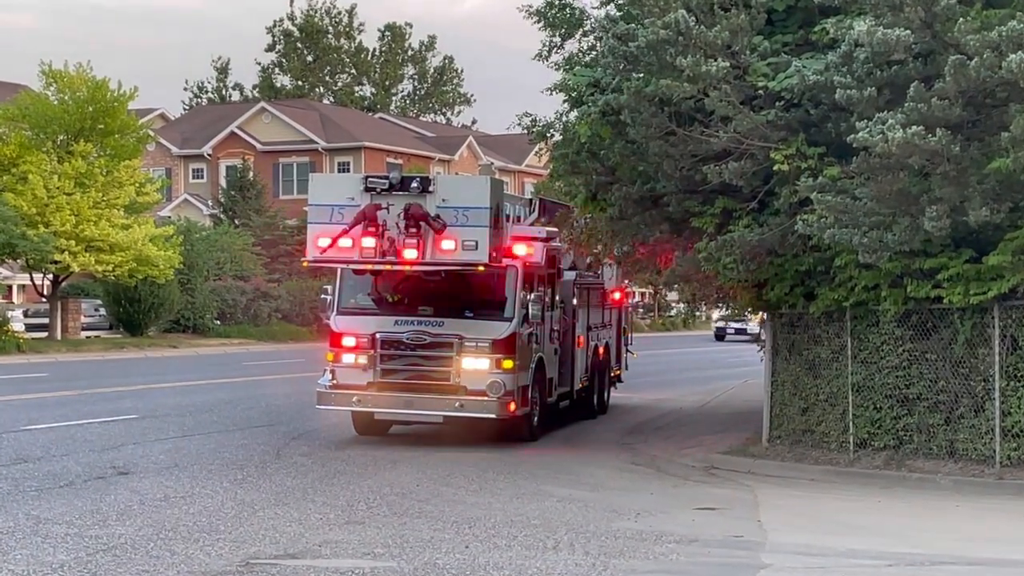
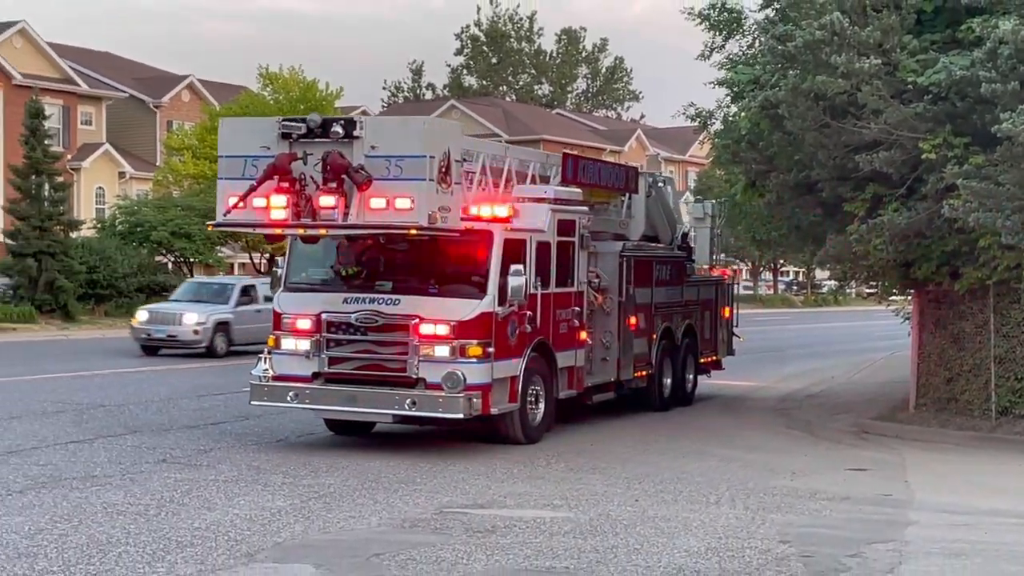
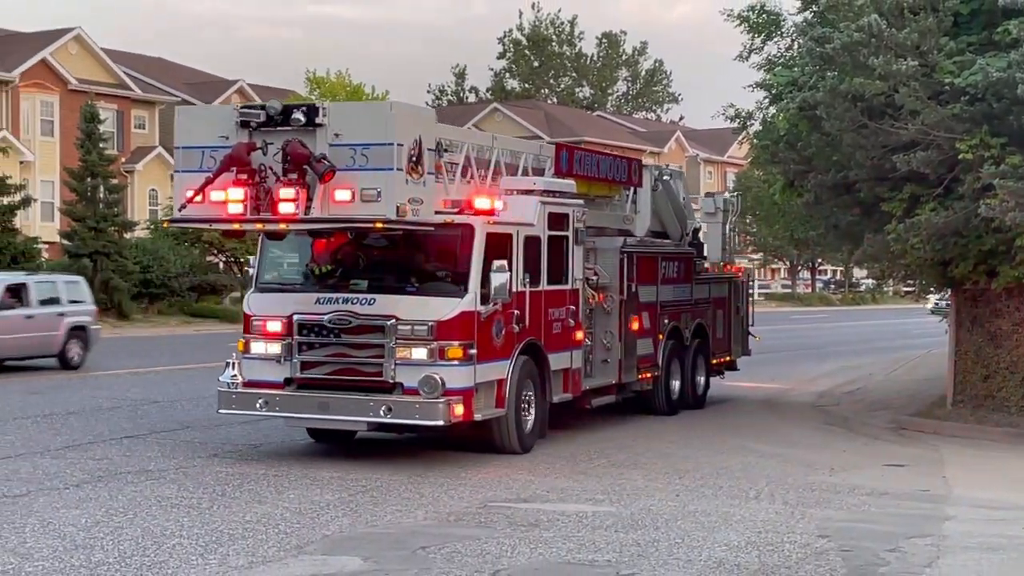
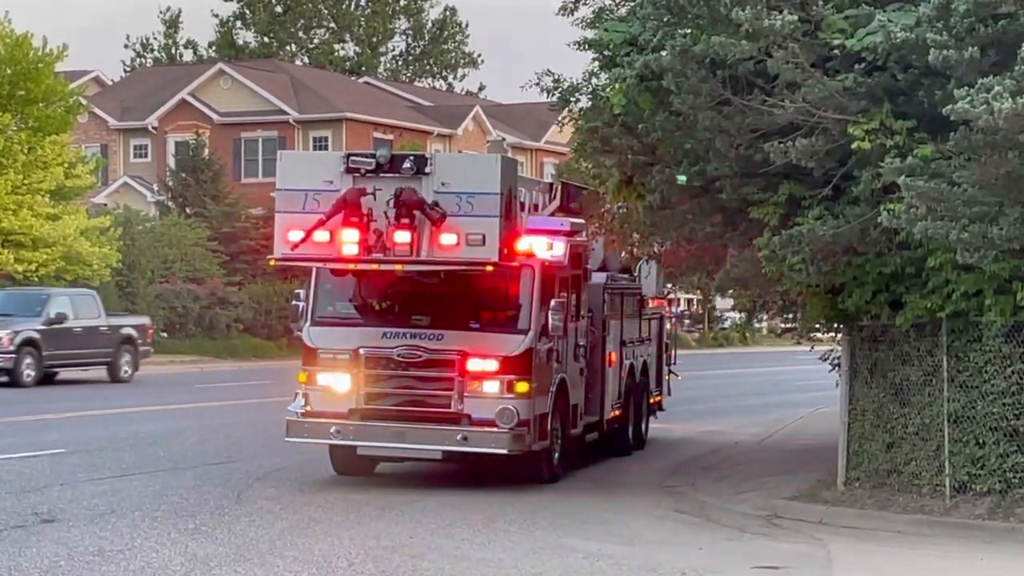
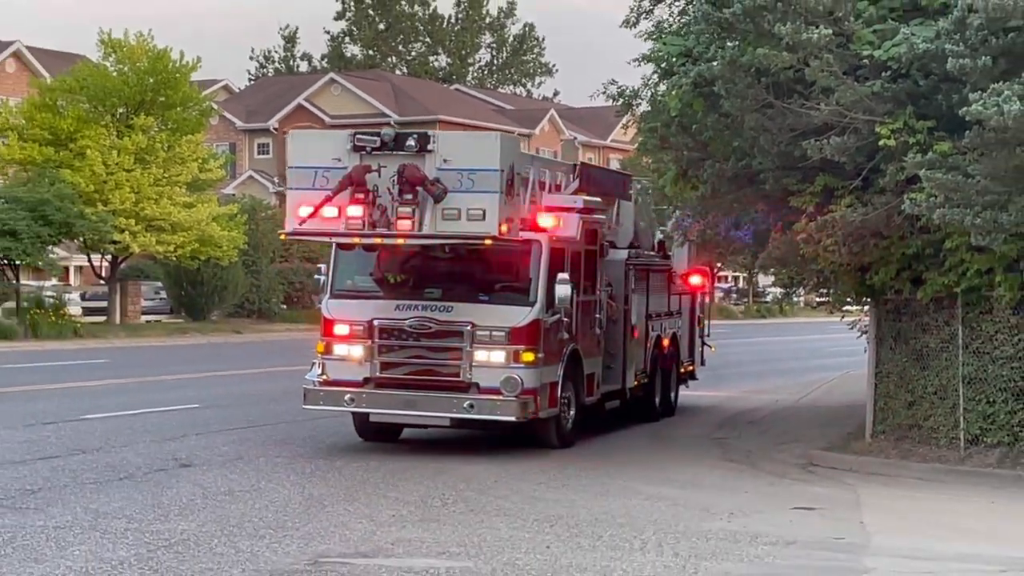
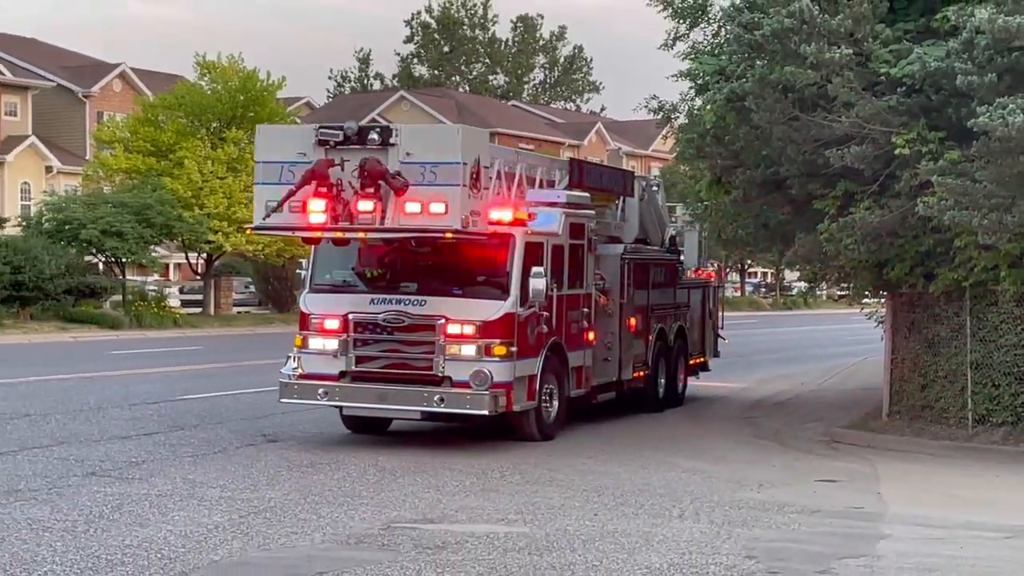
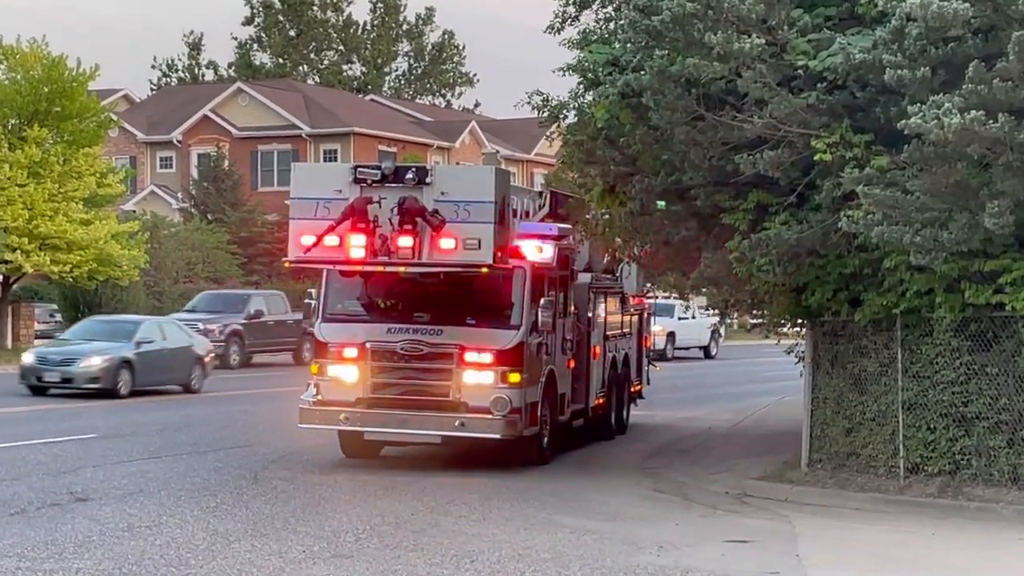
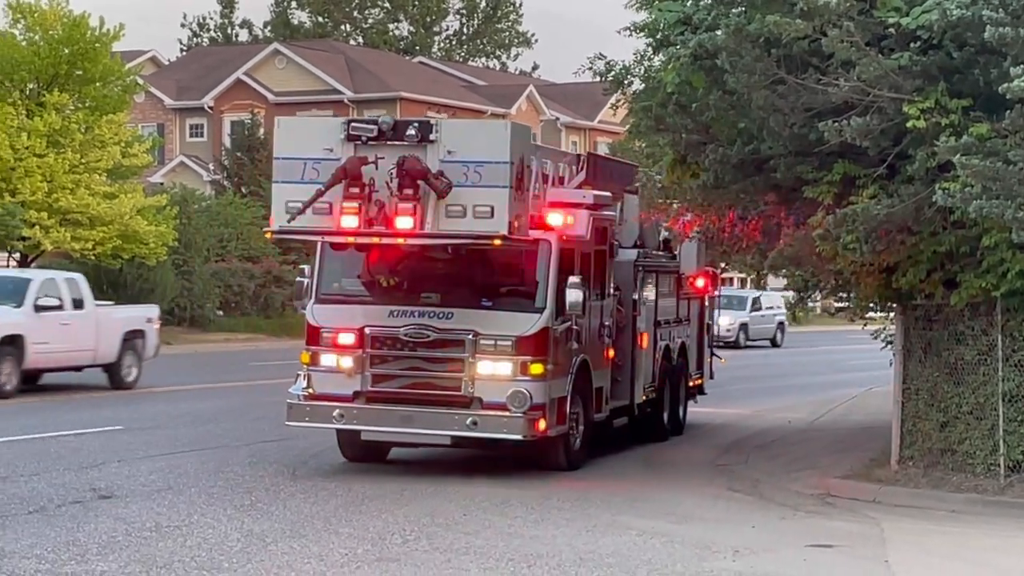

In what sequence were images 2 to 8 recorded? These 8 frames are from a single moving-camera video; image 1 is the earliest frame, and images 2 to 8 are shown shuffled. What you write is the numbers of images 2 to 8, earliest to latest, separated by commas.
7, 4, 8, 5, 6, 2, 3
